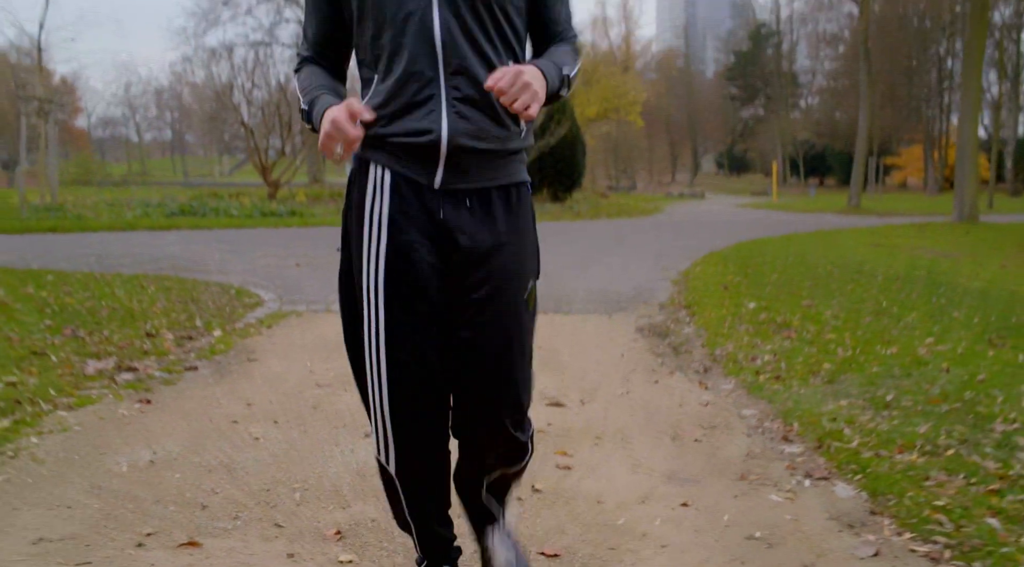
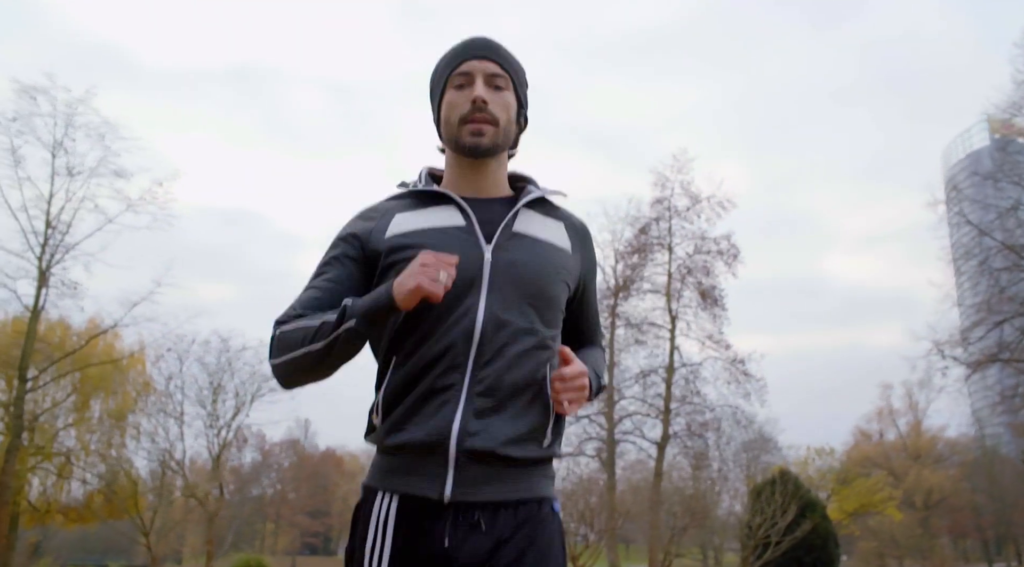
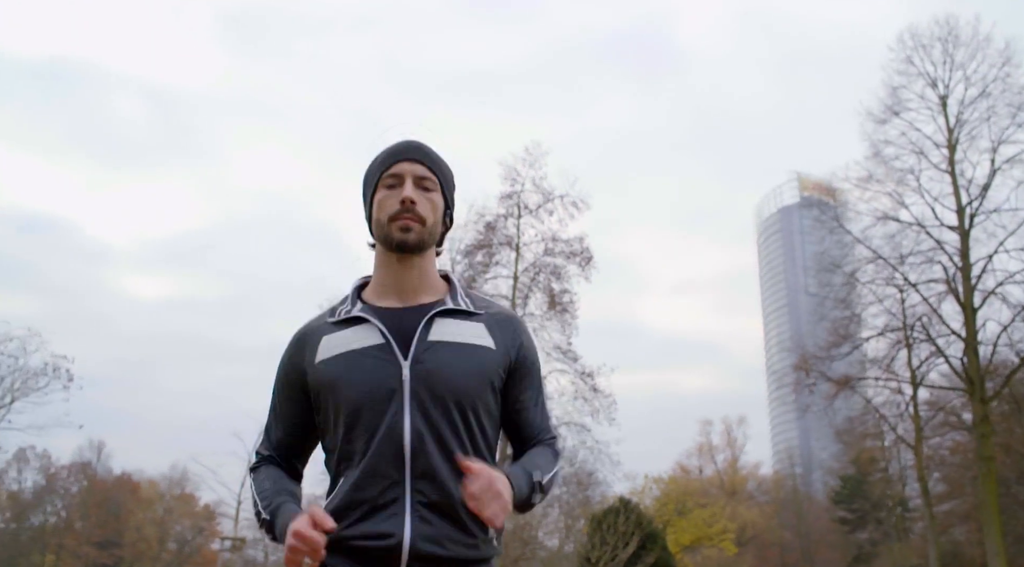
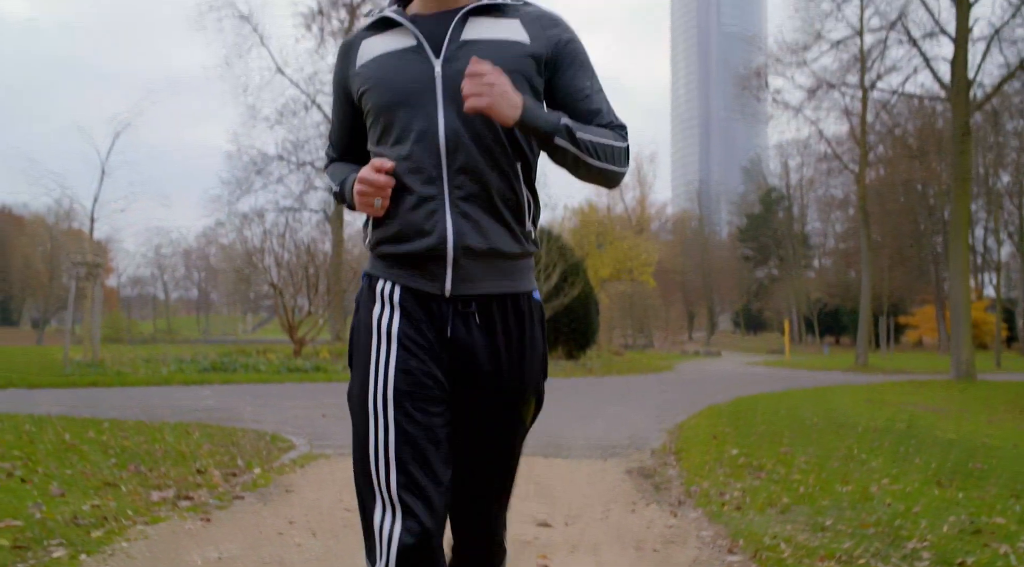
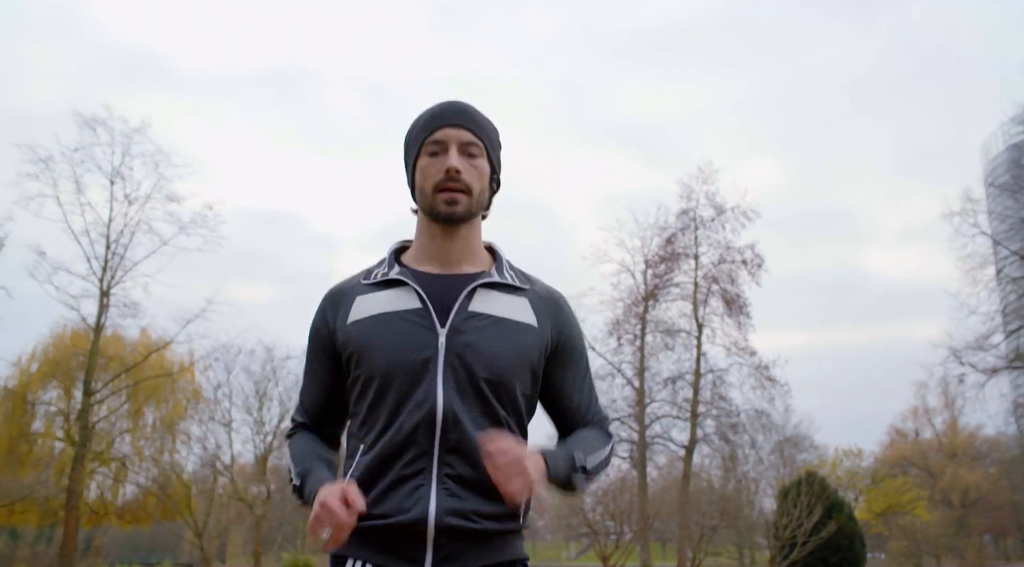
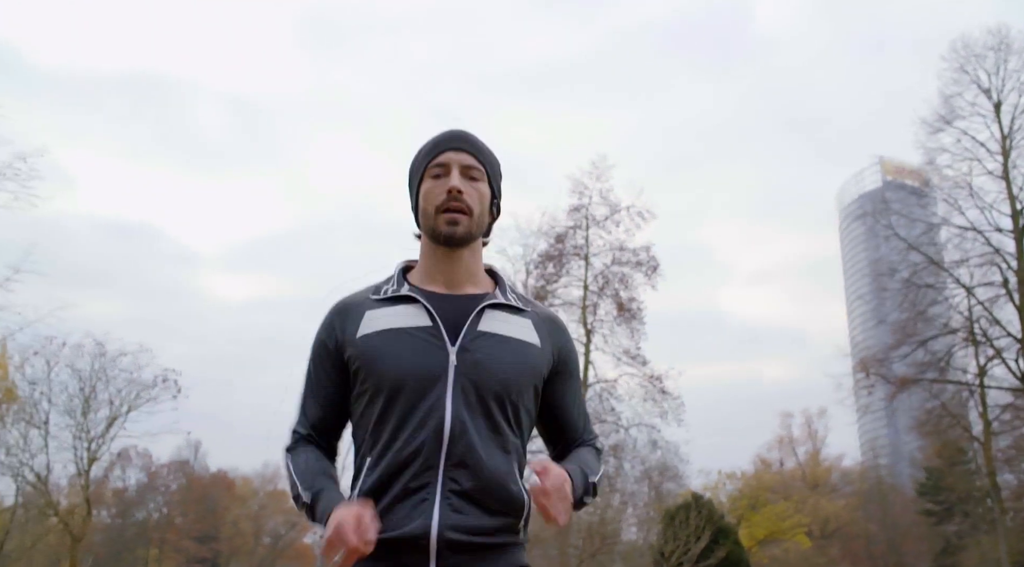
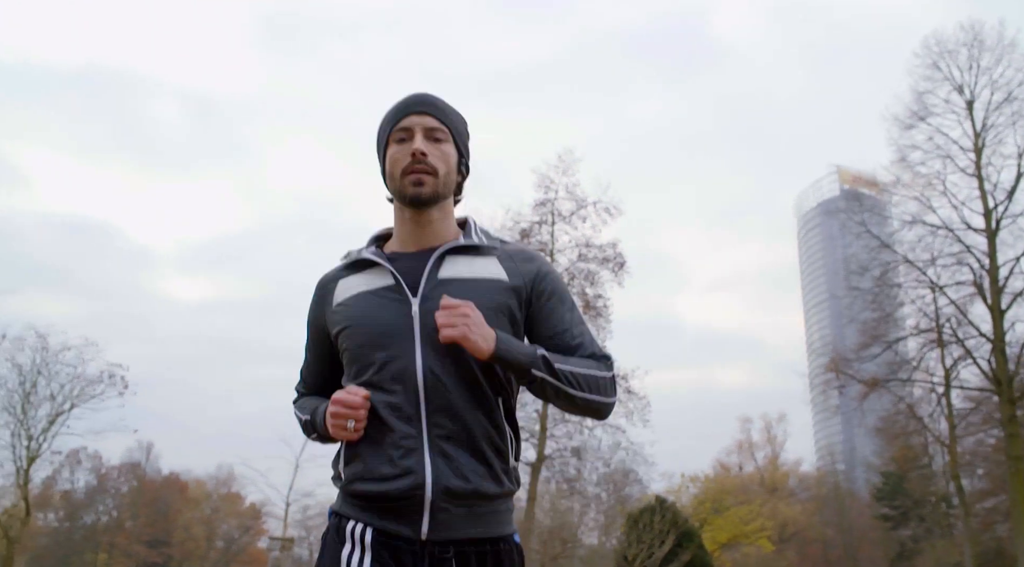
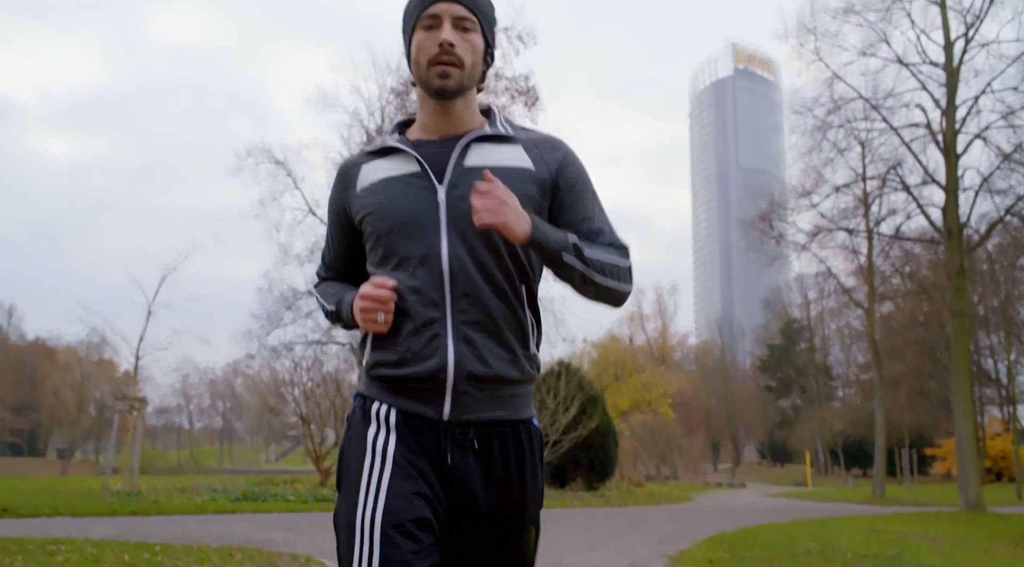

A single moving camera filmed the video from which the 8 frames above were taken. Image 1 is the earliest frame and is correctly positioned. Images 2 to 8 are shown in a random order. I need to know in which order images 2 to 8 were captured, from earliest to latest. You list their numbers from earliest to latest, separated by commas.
4, 8, 3, 7, 6, 2, 5
